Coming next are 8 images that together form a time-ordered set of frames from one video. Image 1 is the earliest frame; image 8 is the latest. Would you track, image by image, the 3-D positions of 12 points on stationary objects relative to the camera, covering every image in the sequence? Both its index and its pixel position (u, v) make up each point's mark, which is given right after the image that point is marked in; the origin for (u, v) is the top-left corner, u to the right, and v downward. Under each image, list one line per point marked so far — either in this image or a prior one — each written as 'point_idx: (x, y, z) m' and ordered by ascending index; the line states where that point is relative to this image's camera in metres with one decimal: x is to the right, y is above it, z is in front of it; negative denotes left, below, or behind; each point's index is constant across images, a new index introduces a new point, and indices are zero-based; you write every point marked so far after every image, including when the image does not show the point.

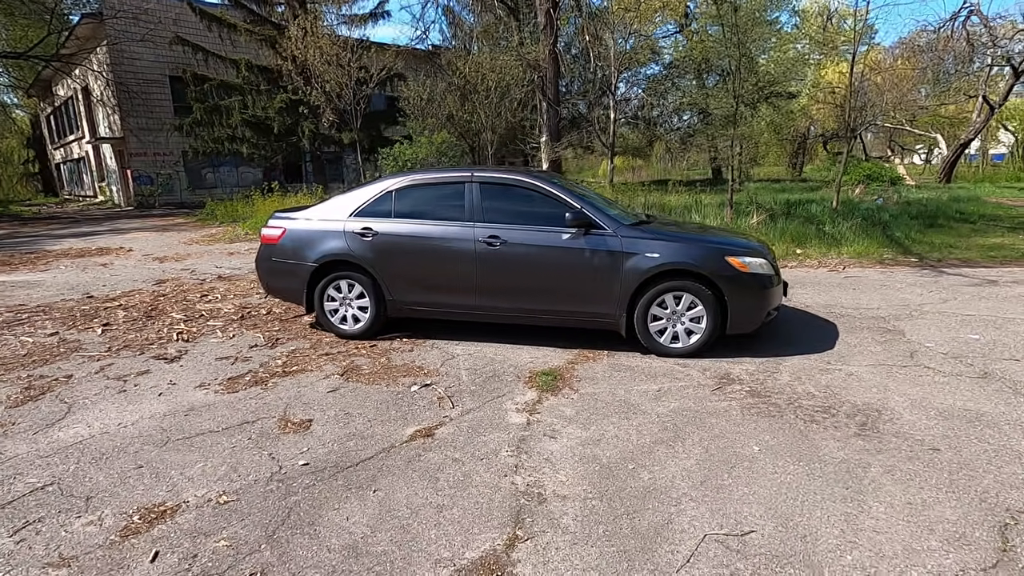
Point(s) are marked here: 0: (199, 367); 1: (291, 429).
0: (-2.8, -0.7, +4.7) m
1: (-1.5, -0.9, +3.6) m
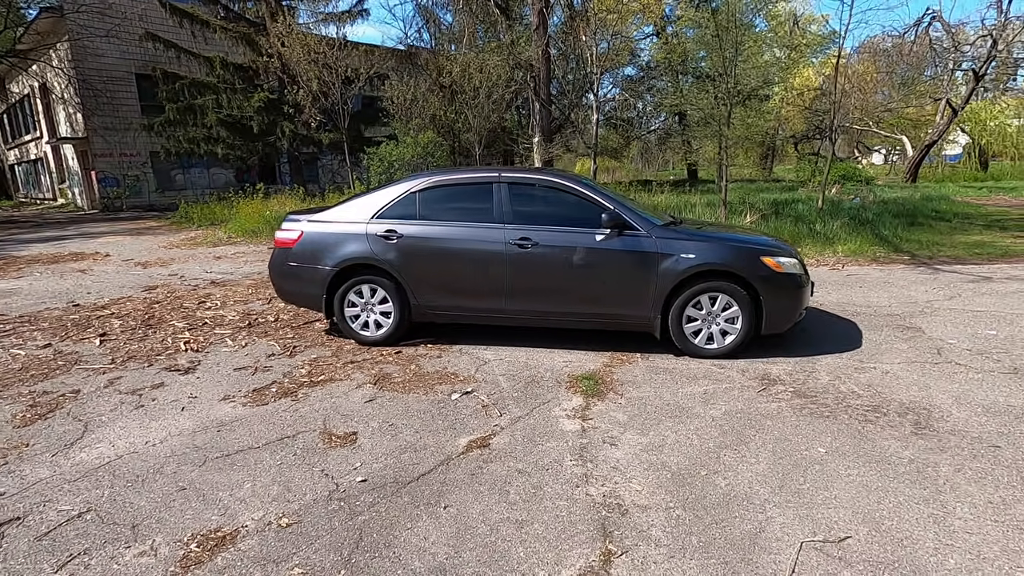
0: (-2.5, -0.8, +4.5) m
1: (-1.1, -1.0, +3.4) m
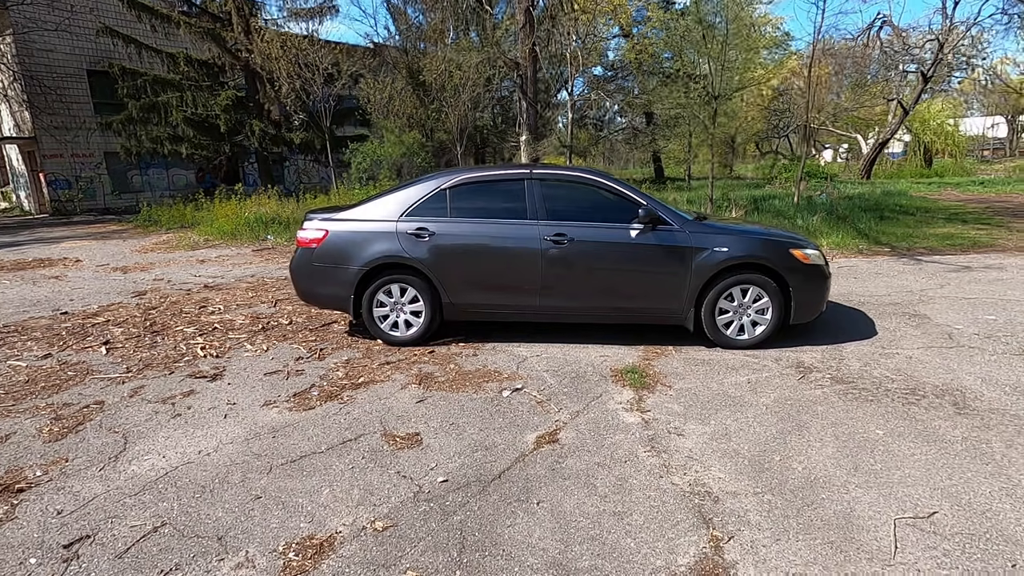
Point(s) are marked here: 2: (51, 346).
0: (-2.1, -0.8, +4.3) m
1: (-0.7, -1.0, +3.3) m
2: (-4.7, -0.6, +5.5) m
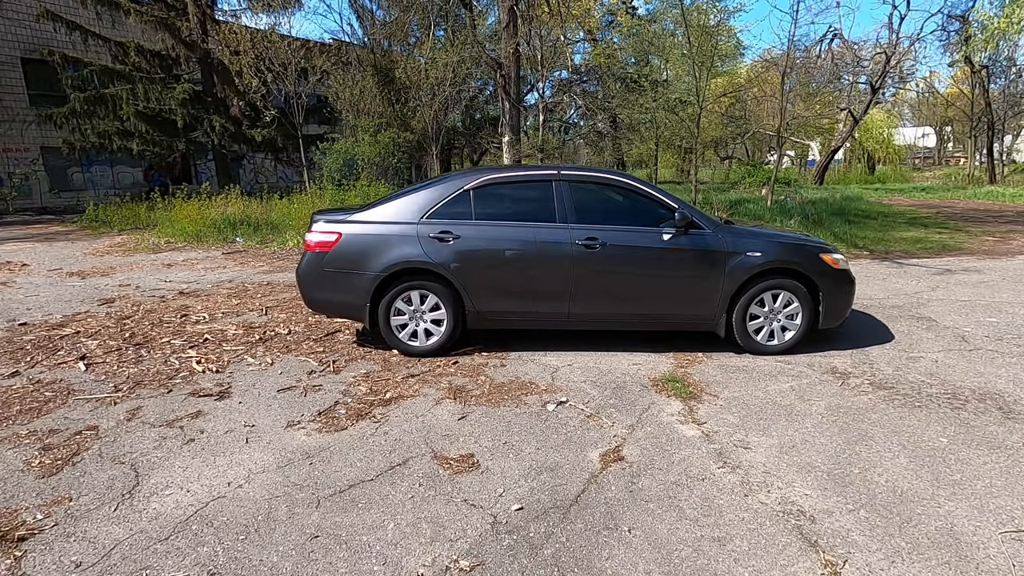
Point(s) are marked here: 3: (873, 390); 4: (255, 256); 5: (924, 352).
0: (-1.8, -0.8, +3.9) m
1: (-0.3, -1.0, +3.1) m
2: (-4.5, -0.7, +4.9) m
3: (+2.8, -0.8, +4.1) m
4: (-5.0, +0.6, +10.4) m
5: (+3.8, -0.6, +4.9) m
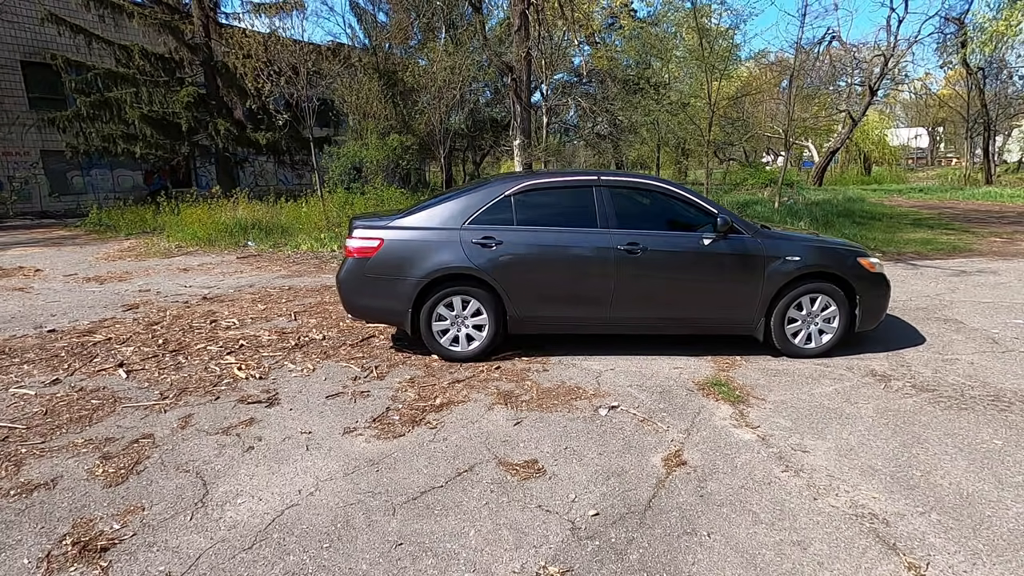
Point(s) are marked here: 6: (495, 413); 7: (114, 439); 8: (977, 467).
0: (-1.4, -0.9, +3.9) m
1: (+0.1, -1.1, +3.1) m
2: (-4.2, -0.7, +4.9) m
3: (+3.1, -0.8, +4.1) m
4: (-4.7, +0.5, +10.4) m
5: (+4.1, -0.6, +4.9) m
6: (-0.1, -0.9, +3.8) m
7: (-2.7, -1.0, +3.6) m
8: (+2.7, -1.0, +3.1) m
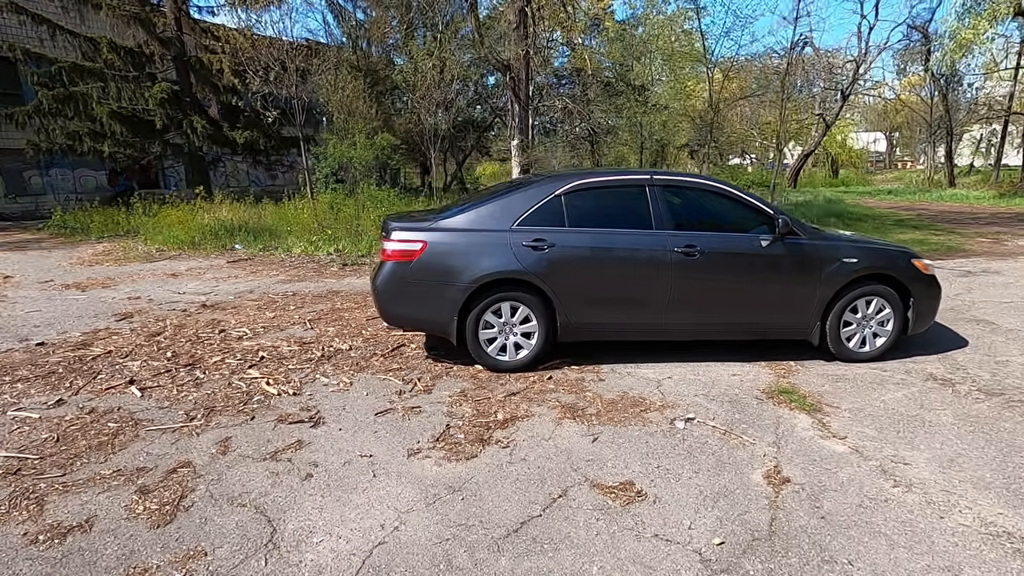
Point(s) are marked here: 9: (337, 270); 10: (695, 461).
0: (-1.0, -0.9, +3.6) m
1: (+0.6, -1.1, +2.8) m
2: (-3.7, -0.8, +4.4) m
3: (+3.6, -0.8, +4.0) m
4: (-4.6, +0.4, +9.9) m
5: (+4.5, -0.6, +4.9) m
6: (+0.4, -0.9, +3.6) m
7: (-2.2, -1.1, +3.2) m
8: (+3.2, -1.1, +3.0) m
9: (-3.0, +0.3, +9.2) m
10: (+1.1, -1.0, +3.2) m
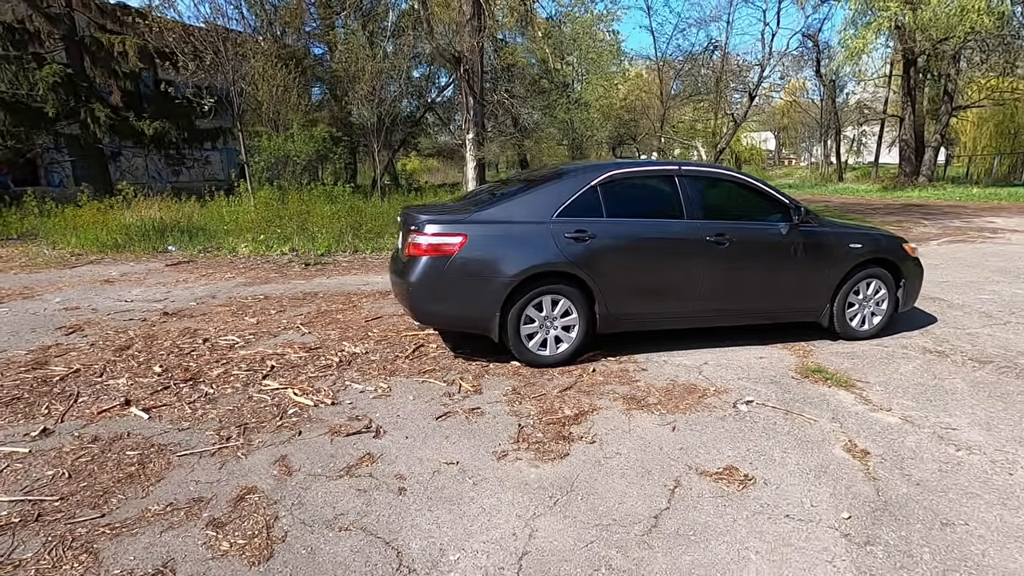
0: (-0.5, -0.9, +3.4) m
1: (+1.2, -1.0, +2.9) m
2: (-3.3, -0.9, +3.7) m
3: (+3.9, -0.6, +4.5) m
4: (-5.1, +0.4, +9.0) m
5: (+4.7, -0.4, +5.5) m
6: (+0.8, -0.9, +3.5) m
7: (-1.6, -1.1, +2.8) m
8: (+3.7, -0.9, +3.4) m
9: (-3.4, +0.3, +8.6) m
10: (+1.6, -0.9, +3.3) m
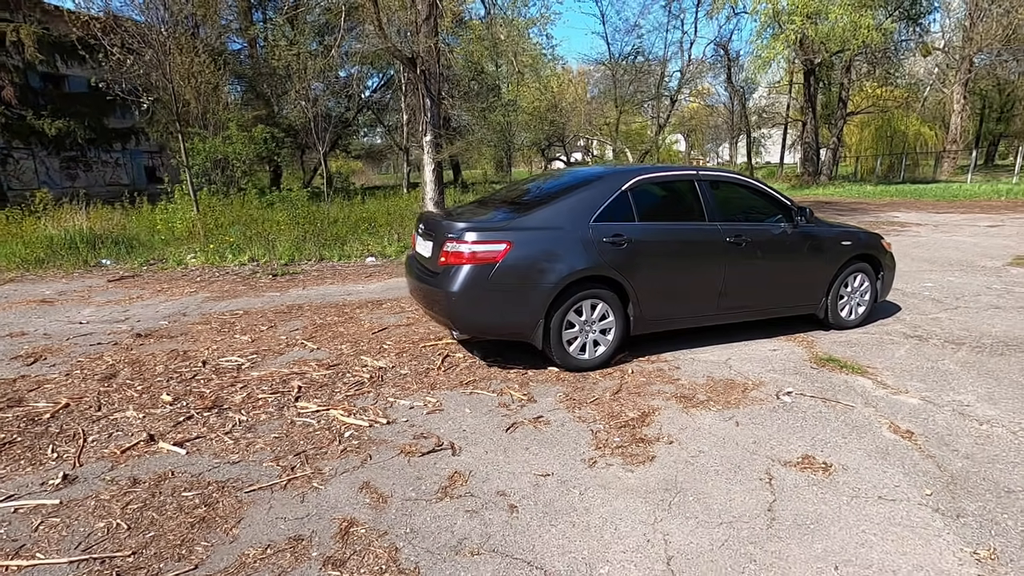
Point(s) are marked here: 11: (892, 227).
0: (0.0, -1.0, +3.3) m
1: (+1.8, -1.0, +3.0) m
2: (-2.9, -1.1, +3.3) m
3: (+4.2, -0.6, +5.1) m
4: (-5.4, +0.1, +8.2) m
5: (+4.8, -0.3, +6.2) m
6: (+1.3, -0.9, +3.7) m
7: (-1.0, -1.2, +2.6) m
8: (+4.2, -0.8, +4.0) m
9: (-3.7, +0.1, +8.1) m
10: (+2.1, -0.9, +3.5) m
11: (+10.0, +1.6, +14.1) m
